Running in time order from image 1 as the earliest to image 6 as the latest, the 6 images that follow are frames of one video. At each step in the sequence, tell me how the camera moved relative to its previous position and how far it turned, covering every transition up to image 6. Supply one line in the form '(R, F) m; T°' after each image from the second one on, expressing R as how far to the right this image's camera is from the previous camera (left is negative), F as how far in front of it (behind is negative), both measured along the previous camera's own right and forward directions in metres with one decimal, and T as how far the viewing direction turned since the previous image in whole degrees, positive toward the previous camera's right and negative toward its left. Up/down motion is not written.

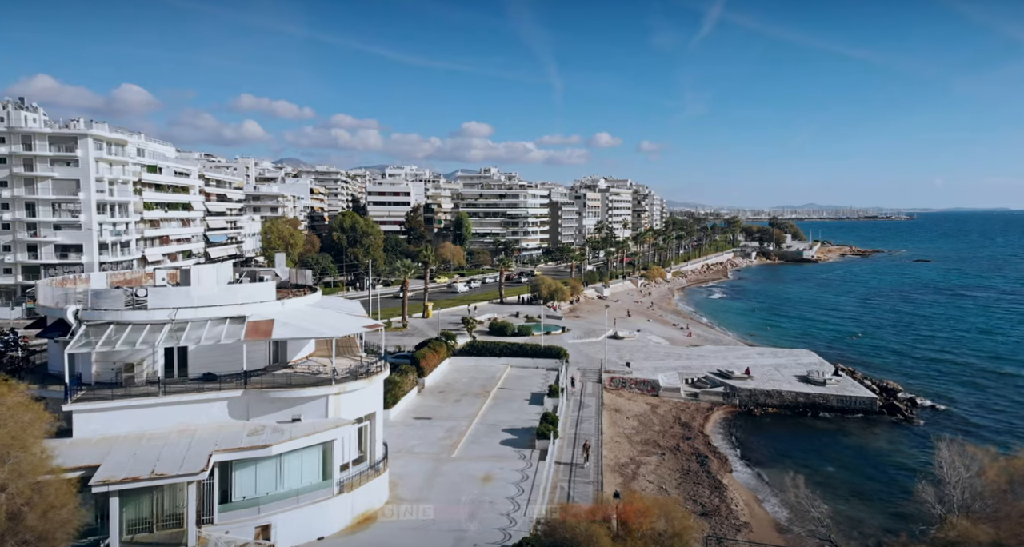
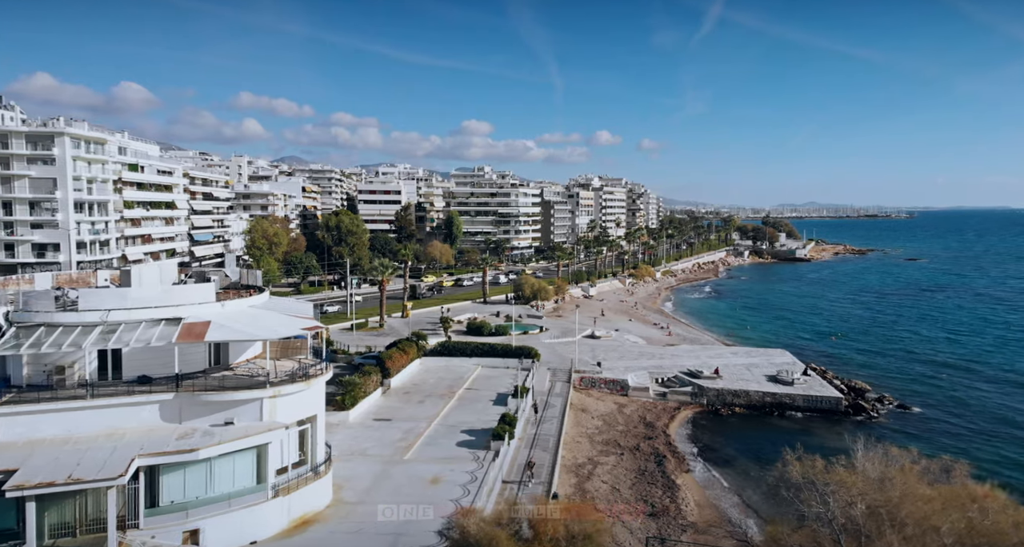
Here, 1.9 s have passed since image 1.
(+1.6, +0.1) m; +1°
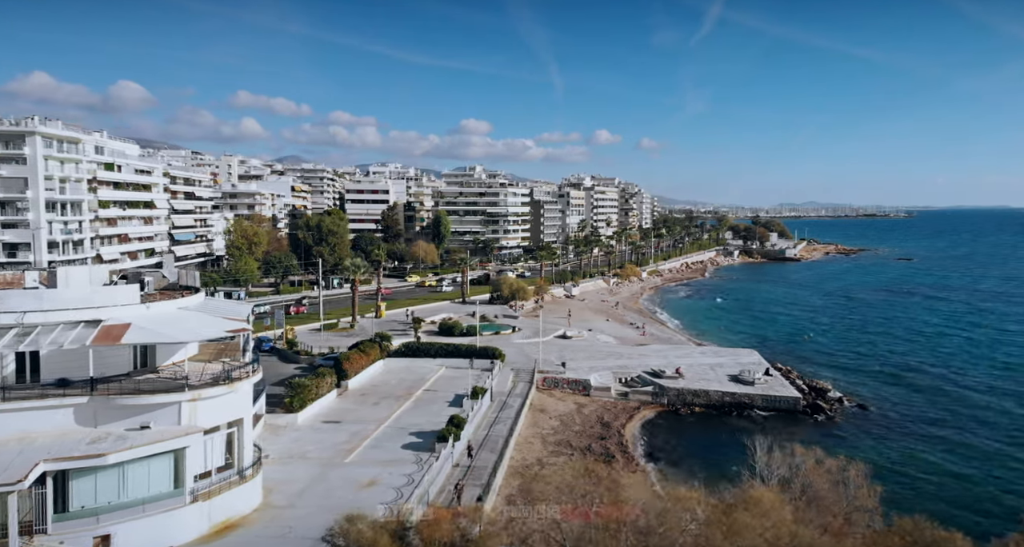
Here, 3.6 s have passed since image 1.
(+2.0, +0.1) m; +1°
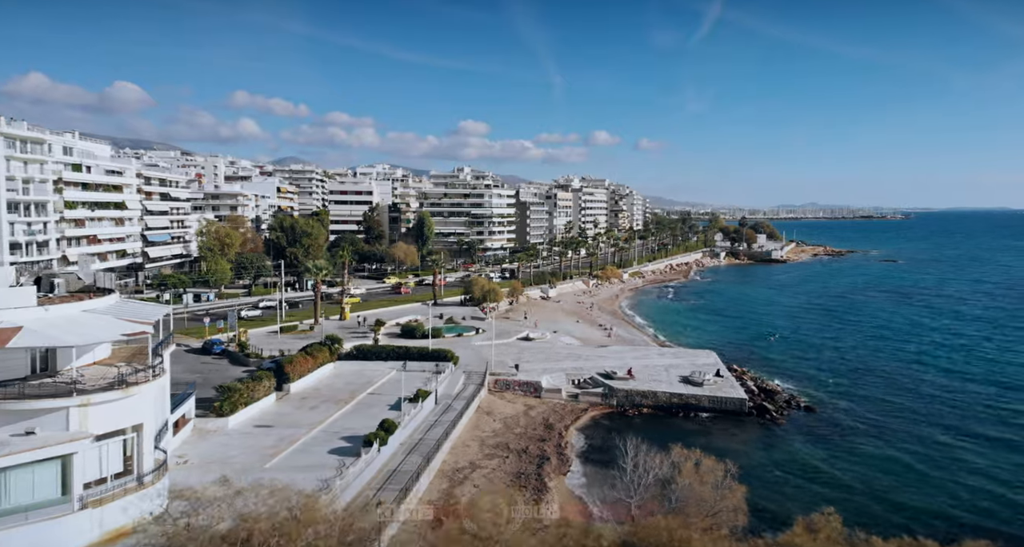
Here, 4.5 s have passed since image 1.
(+2.5, +0.2) m; +1°
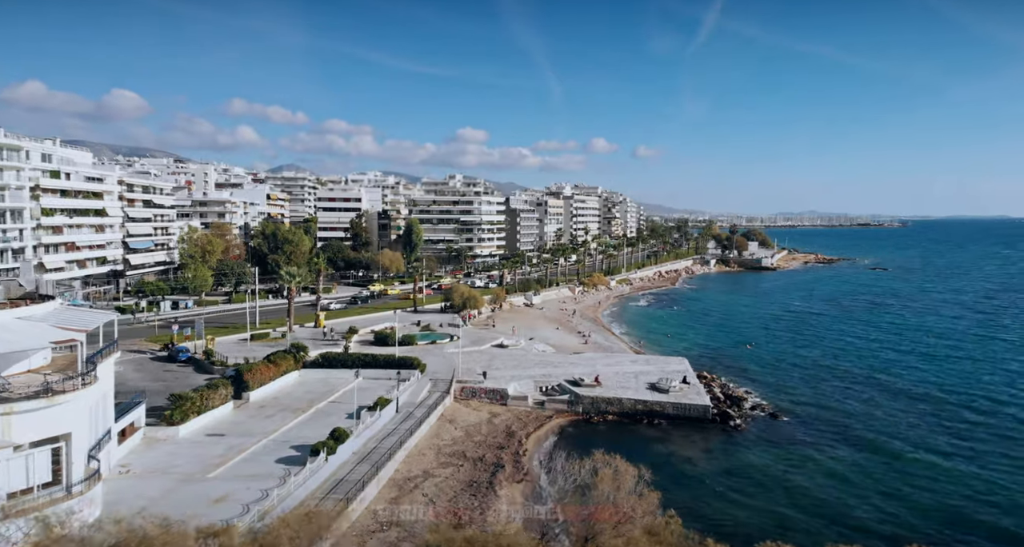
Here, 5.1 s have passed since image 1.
(+1.7, +0.1) m; +1°
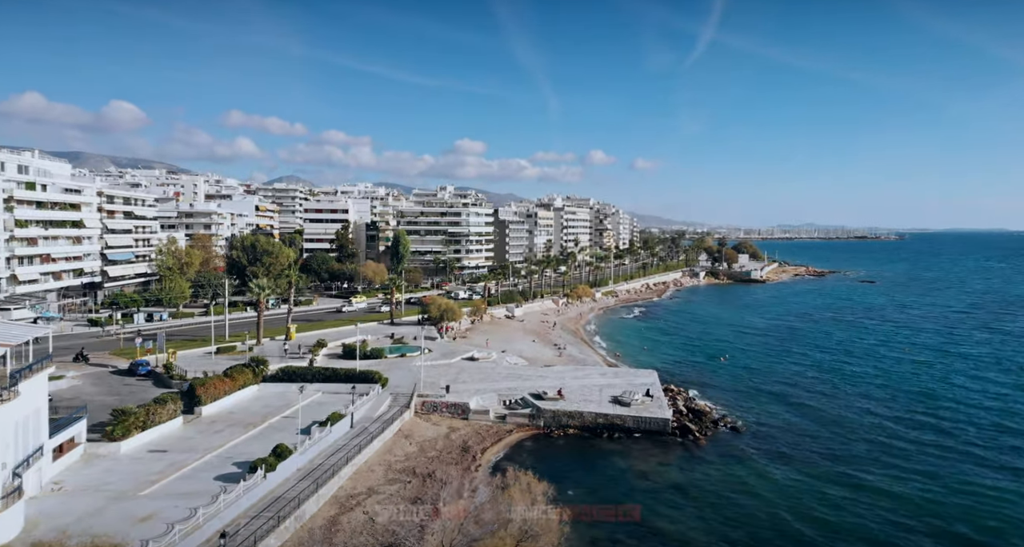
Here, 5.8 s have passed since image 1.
(+1.9, +0.2) m; +1°
